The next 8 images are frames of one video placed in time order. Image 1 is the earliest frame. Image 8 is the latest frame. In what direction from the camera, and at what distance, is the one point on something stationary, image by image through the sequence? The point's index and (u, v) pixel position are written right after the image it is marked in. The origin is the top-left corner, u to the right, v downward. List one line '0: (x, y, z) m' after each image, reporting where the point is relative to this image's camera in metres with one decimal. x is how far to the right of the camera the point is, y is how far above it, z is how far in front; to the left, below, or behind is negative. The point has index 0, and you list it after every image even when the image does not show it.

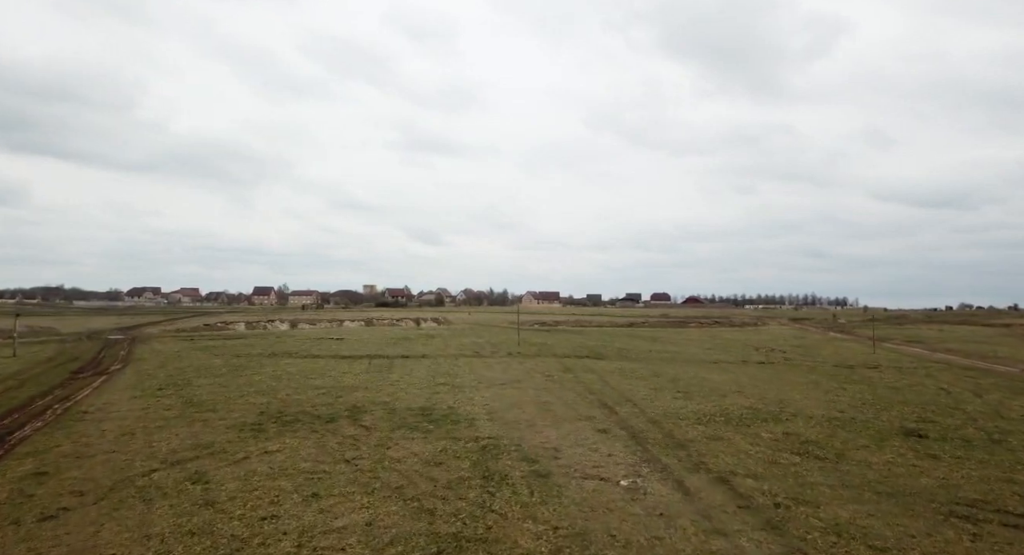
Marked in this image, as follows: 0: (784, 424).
0: (+9.9, -5.3, +18.3) m
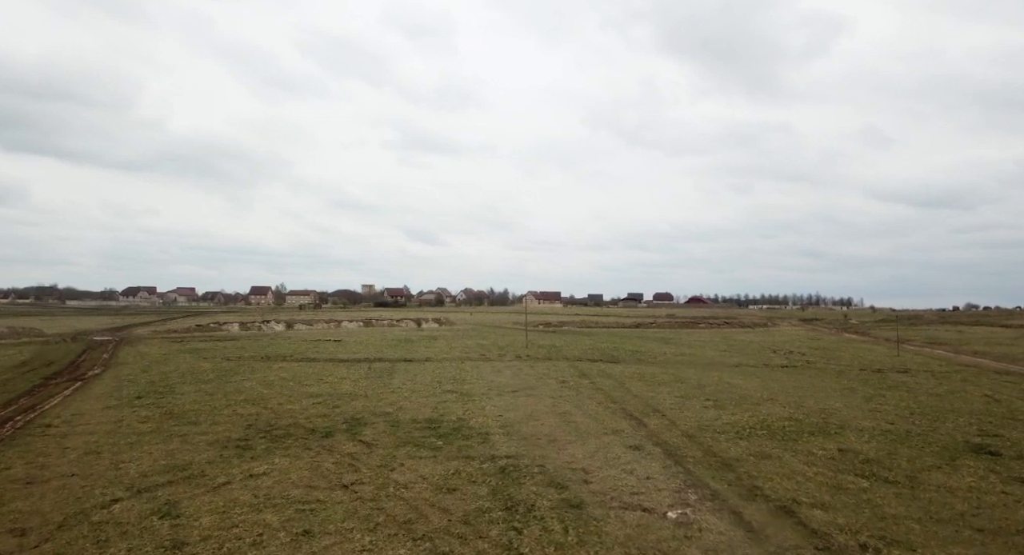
0: (+10.5, -5.2, +16.3) m
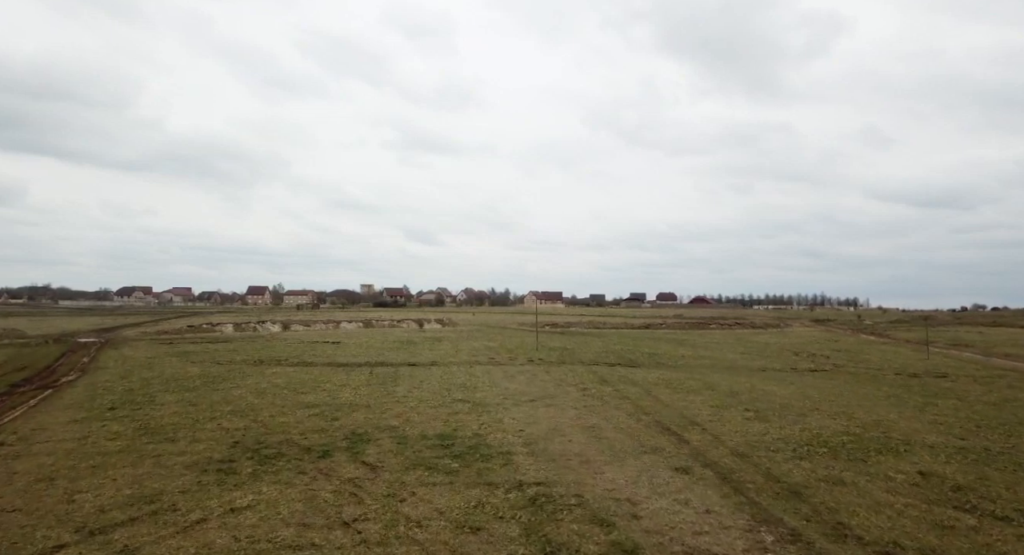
0: (+11.2, -5.1, +14.2) m
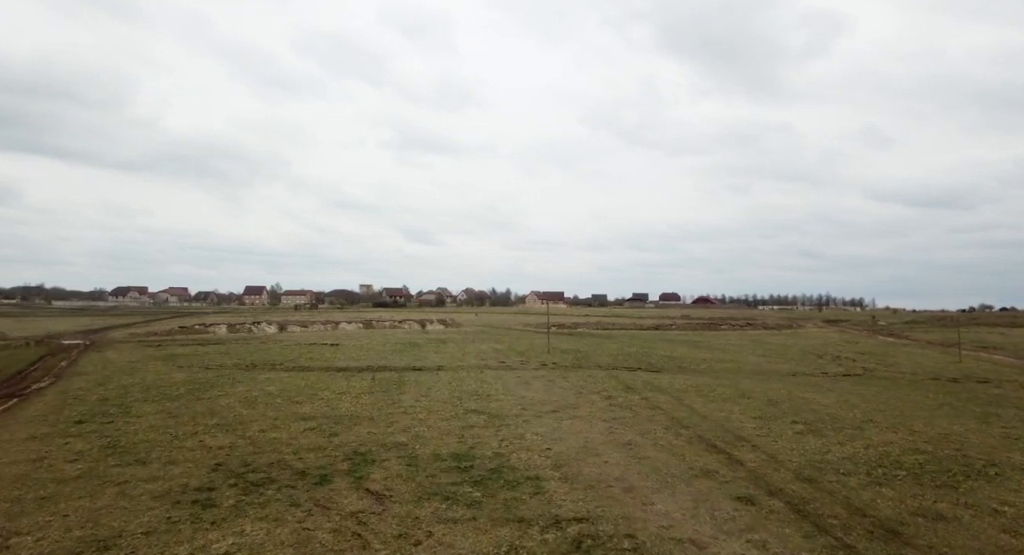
0: (+11.9, -5.0, +12.2) m
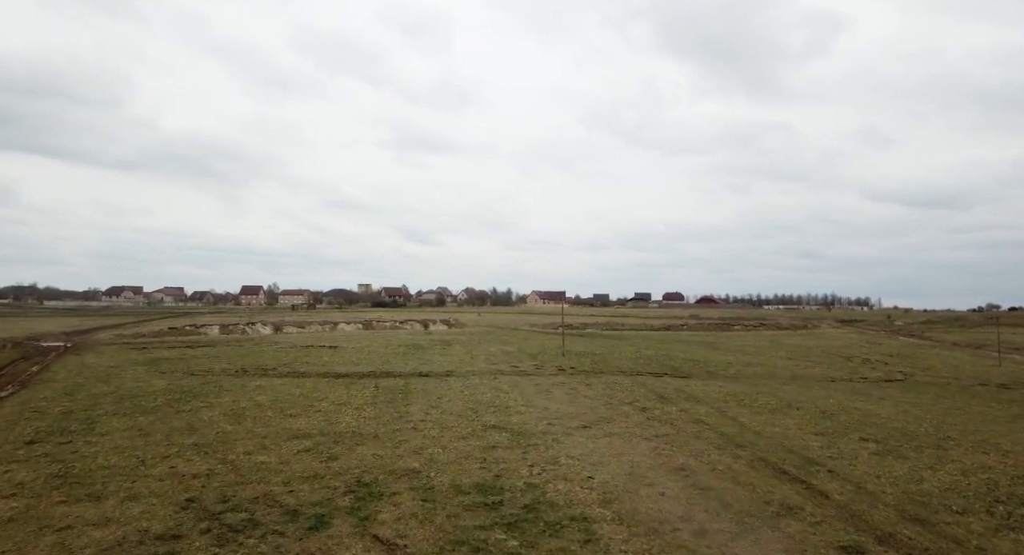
0: (+12.6, -4.8, +10.0) m
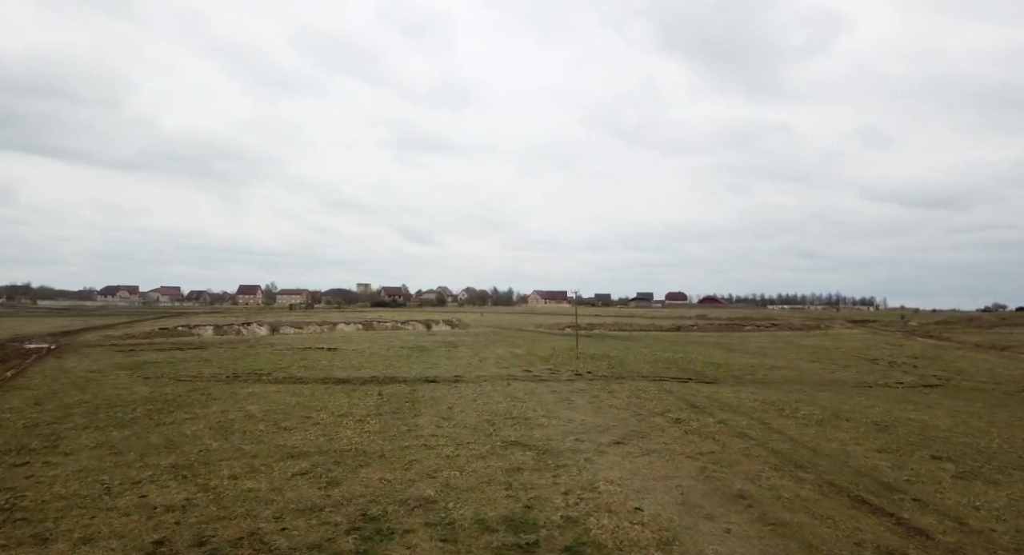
0: (+13.3, -4.7, +8.2) m
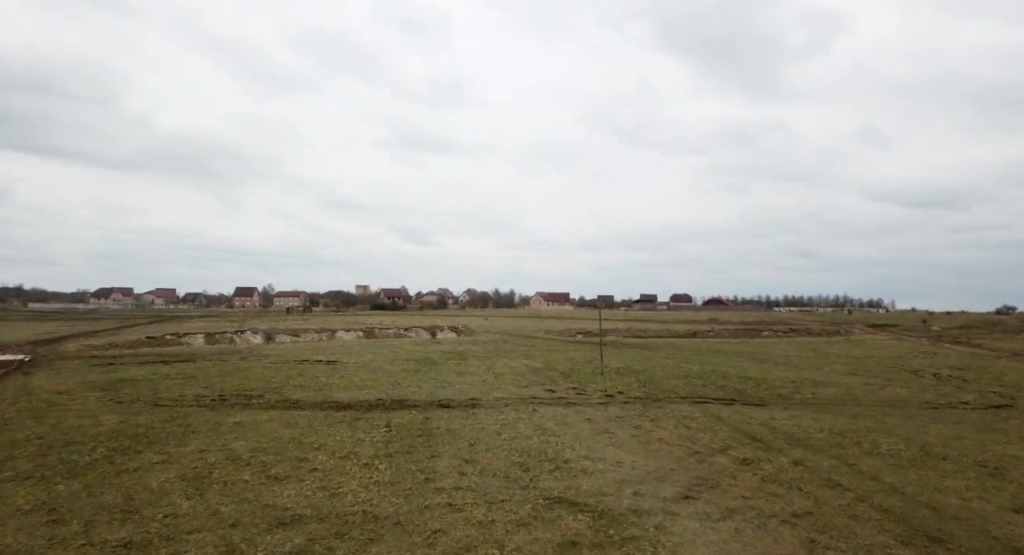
0: (+14.3, -5.1, +5.6) m
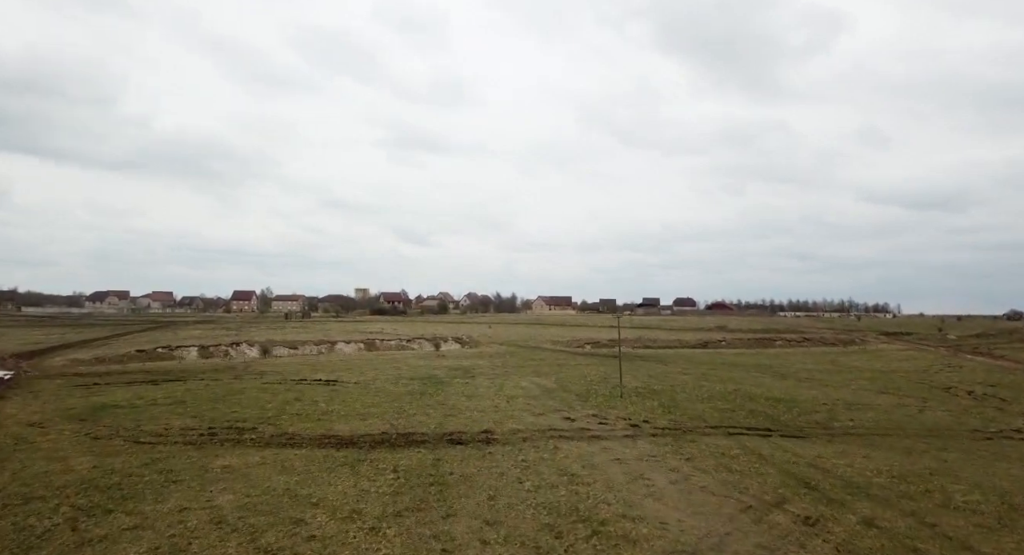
0: (+14.9, -5.8, +3.8) m
